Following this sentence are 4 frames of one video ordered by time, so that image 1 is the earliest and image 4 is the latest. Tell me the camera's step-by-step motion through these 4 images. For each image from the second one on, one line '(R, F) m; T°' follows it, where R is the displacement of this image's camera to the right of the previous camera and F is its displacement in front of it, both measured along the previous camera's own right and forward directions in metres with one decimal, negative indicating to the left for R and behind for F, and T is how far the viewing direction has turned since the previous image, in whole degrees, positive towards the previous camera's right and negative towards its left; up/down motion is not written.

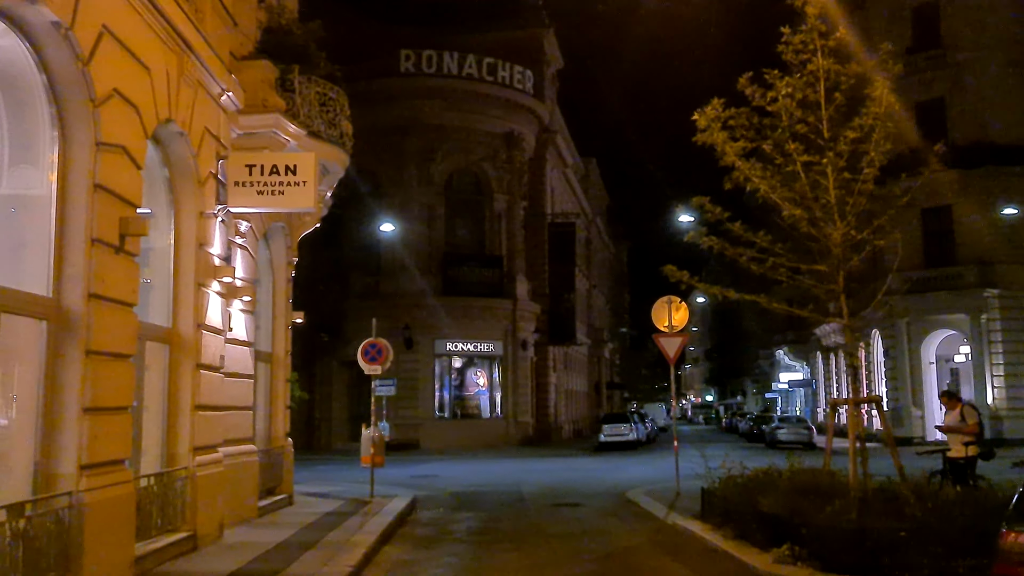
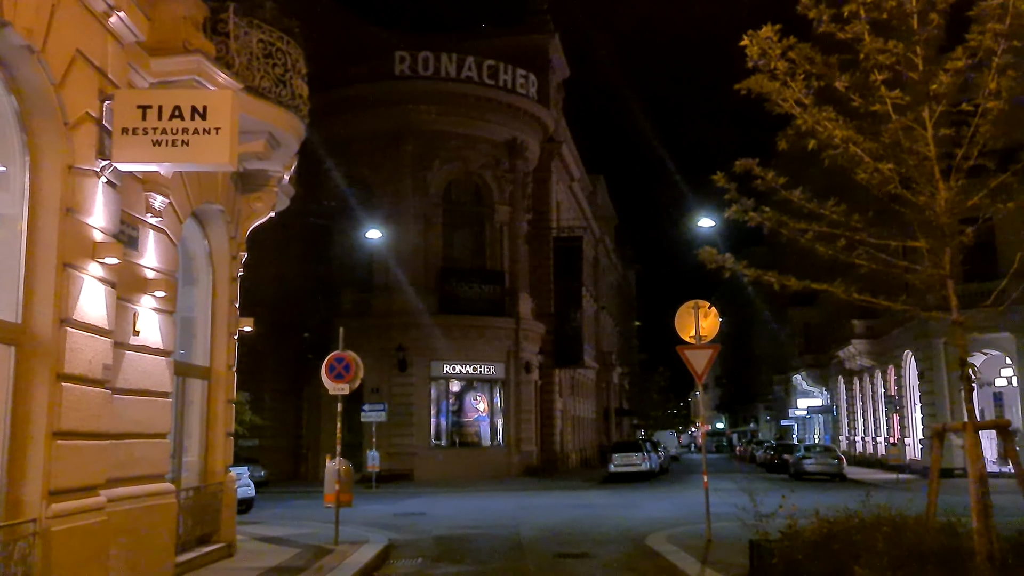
(+0.2, +2.9) m; 0°
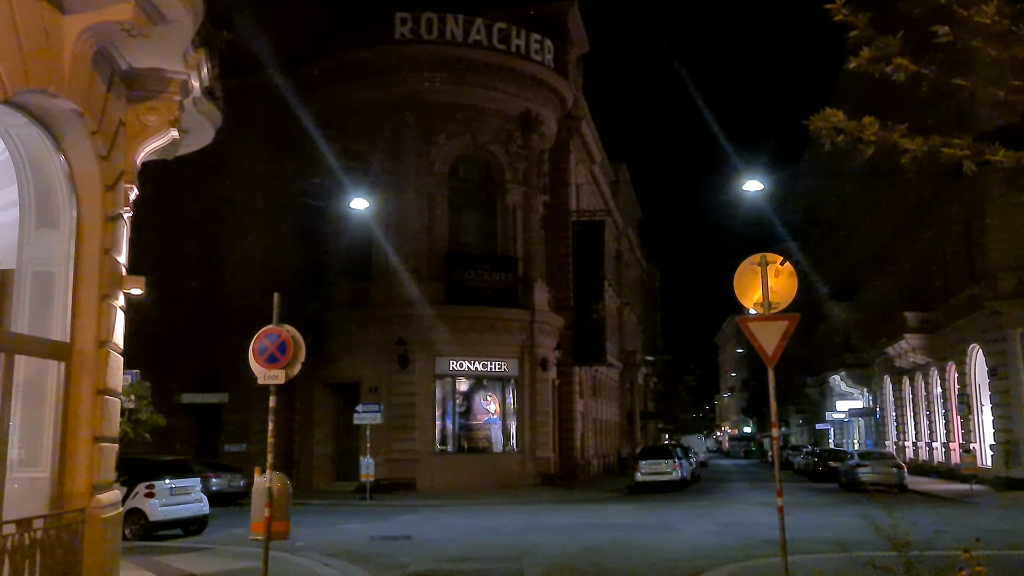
(+0.3, +4.0) m; -1°
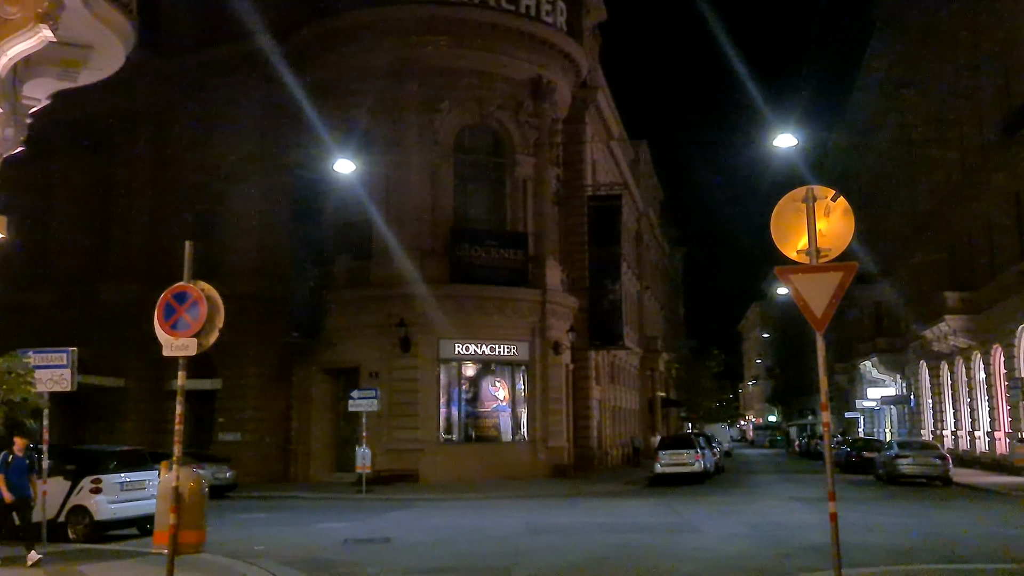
(+0.4, +2.3) m; -1°
